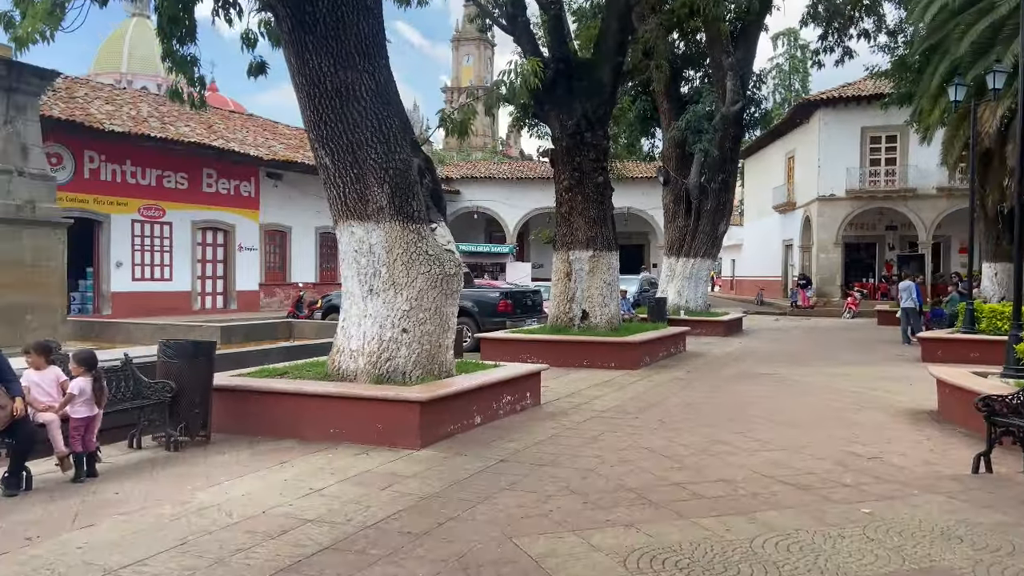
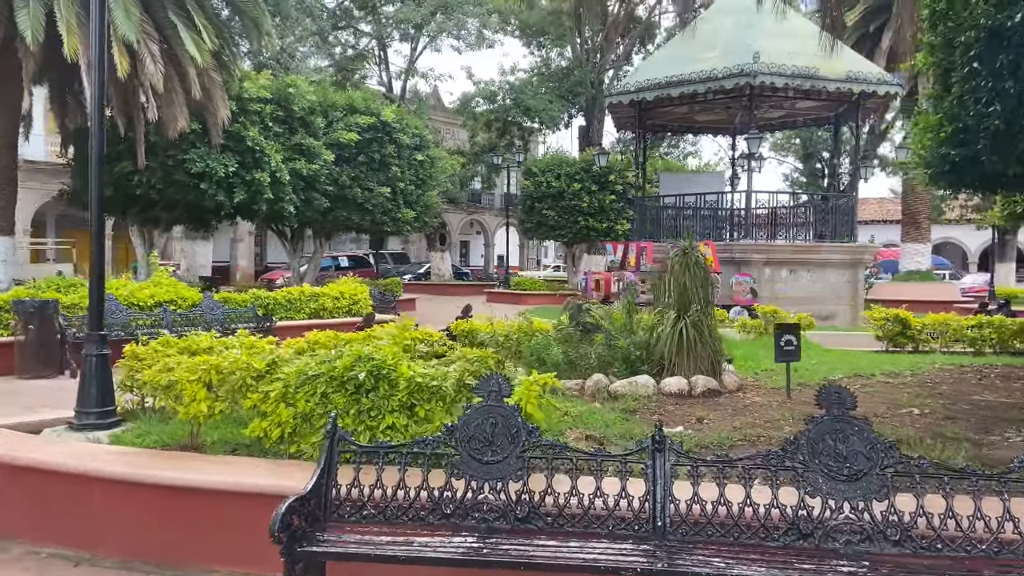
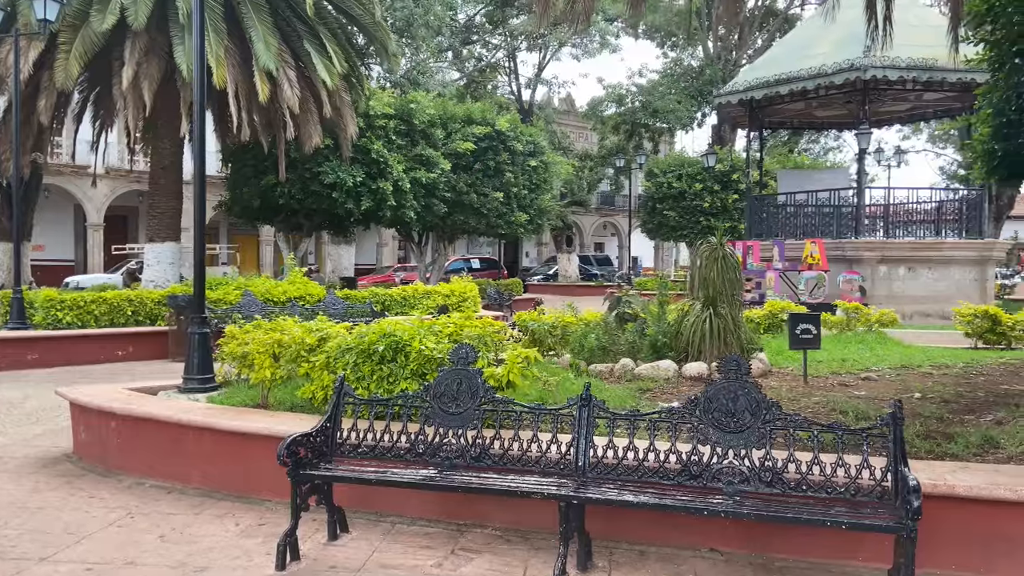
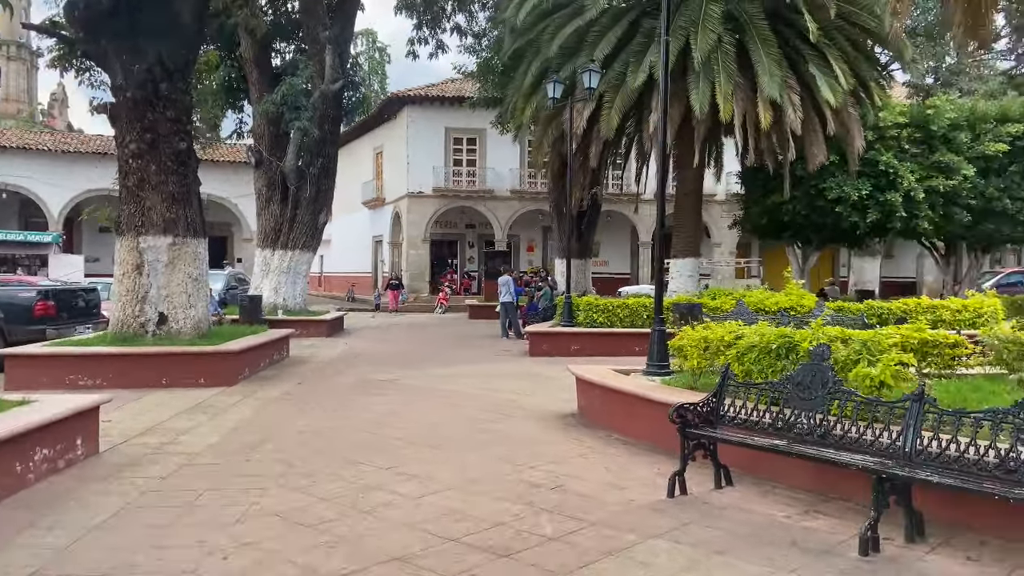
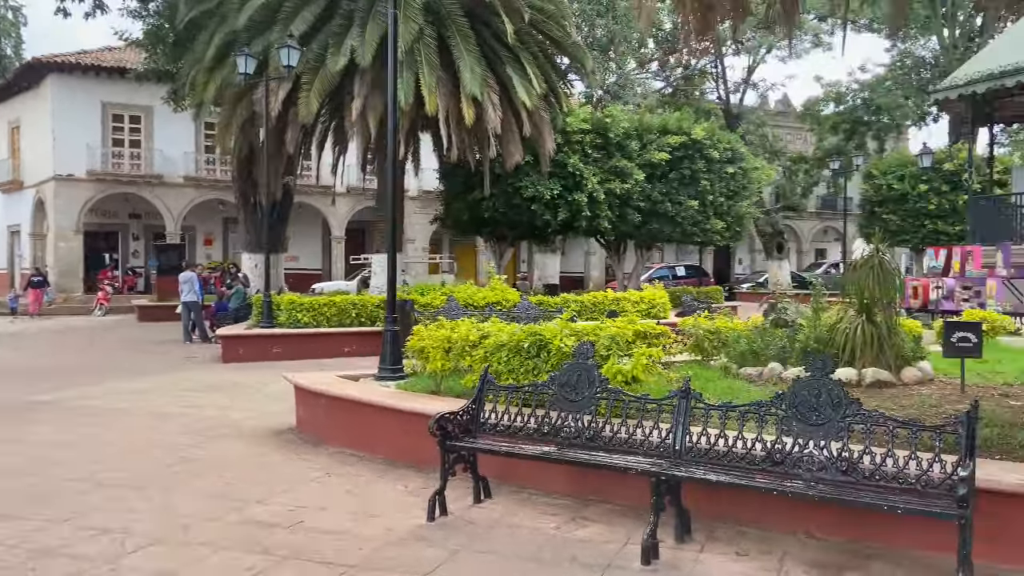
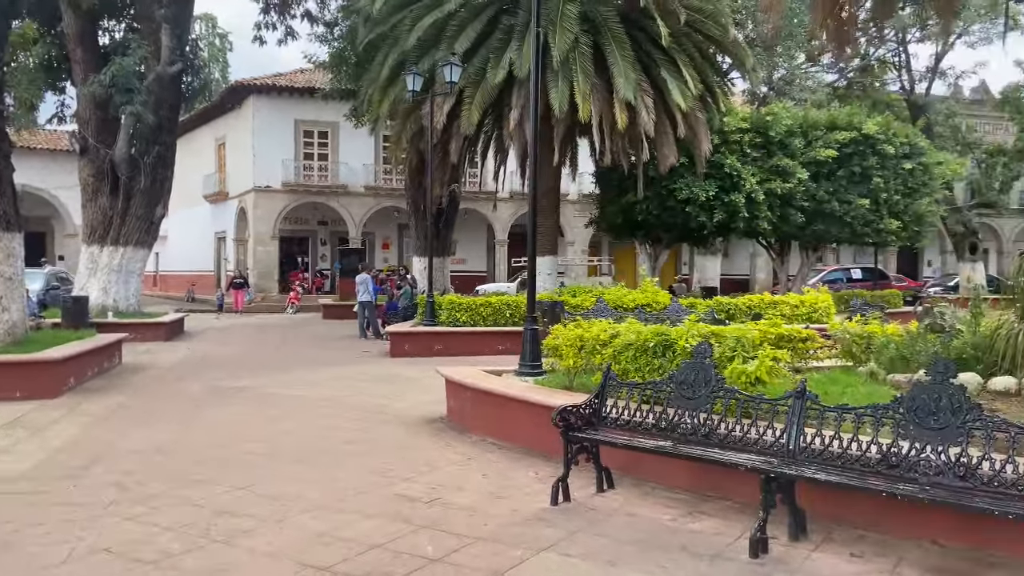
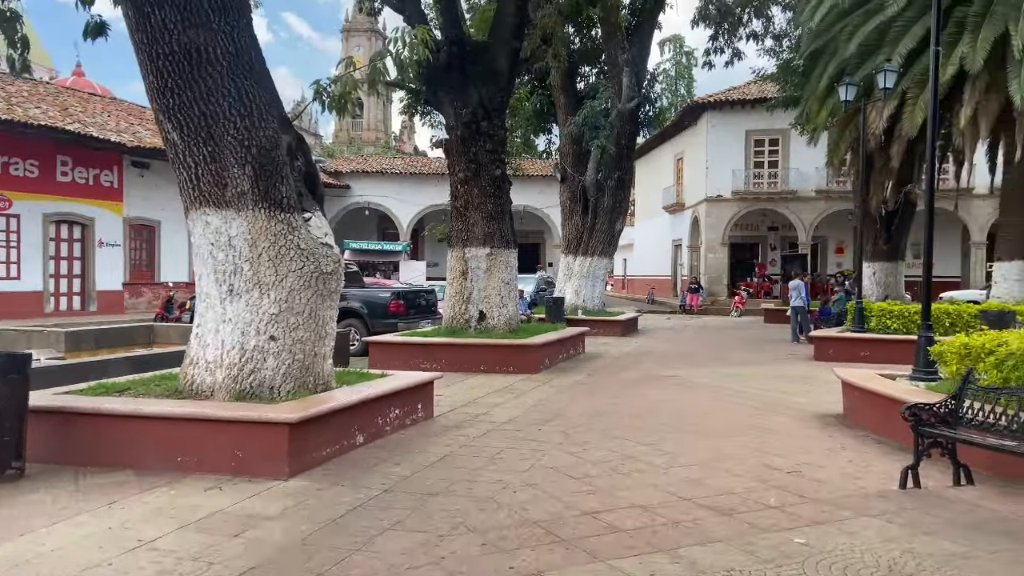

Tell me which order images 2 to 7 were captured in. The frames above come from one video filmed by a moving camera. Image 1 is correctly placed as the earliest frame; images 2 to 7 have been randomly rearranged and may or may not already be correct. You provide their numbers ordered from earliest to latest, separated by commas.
7, 4, 6, 5, 3, 2
